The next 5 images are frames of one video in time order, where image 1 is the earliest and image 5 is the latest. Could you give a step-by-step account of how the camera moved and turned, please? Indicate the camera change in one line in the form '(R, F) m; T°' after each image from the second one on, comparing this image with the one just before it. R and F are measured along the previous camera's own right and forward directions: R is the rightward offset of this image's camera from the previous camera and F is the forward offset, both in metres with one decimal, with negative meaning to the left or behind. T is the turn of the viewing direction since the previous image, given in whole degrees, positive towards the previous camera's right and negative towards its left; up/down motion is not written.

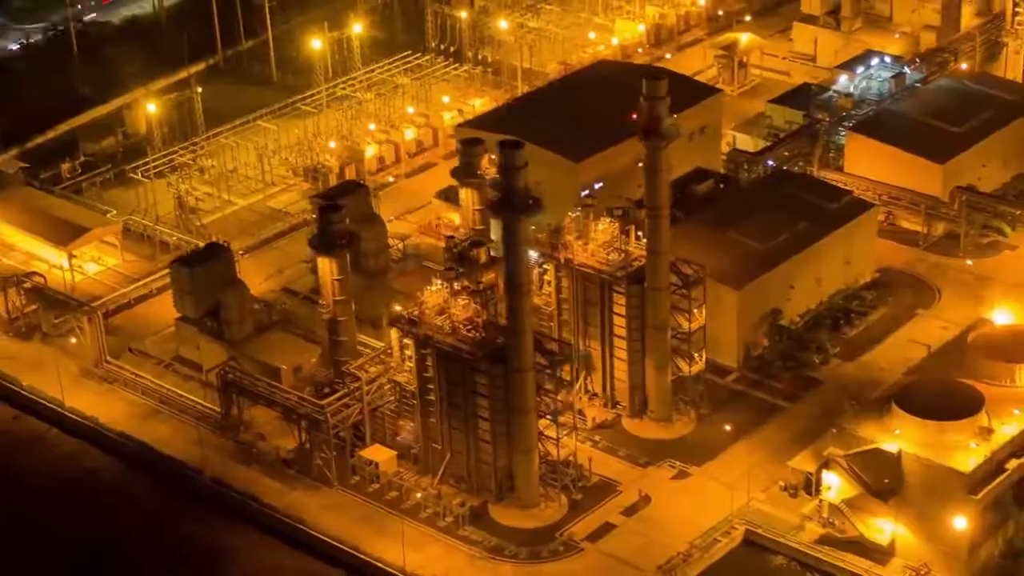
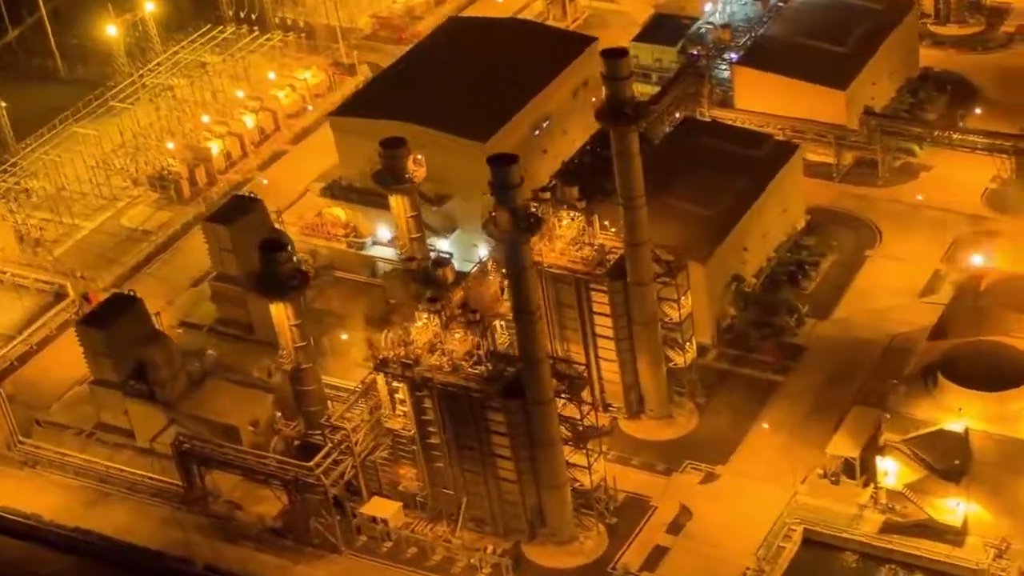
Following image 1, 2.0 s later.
(-9.1, +5.1) m; +12°
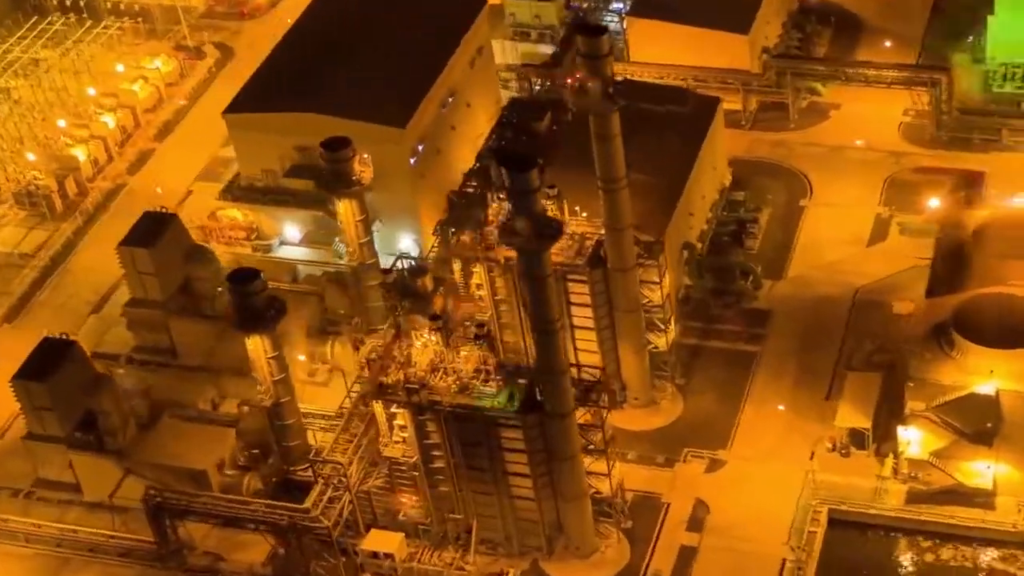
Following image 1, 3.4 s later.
(-6.5, +3.6) m; +9°
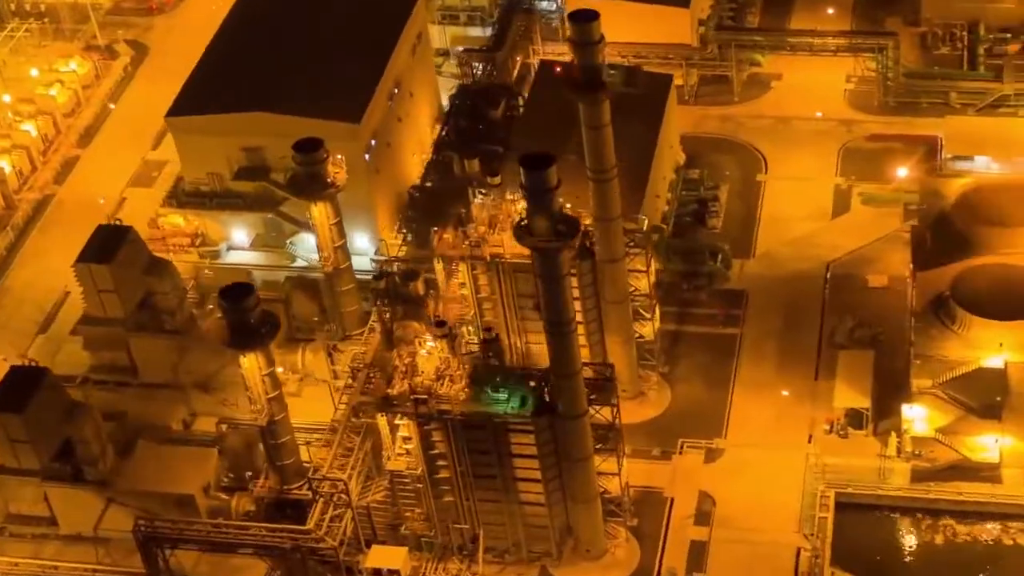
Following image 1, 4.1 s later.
(-3.4, +1.6) m; +5°
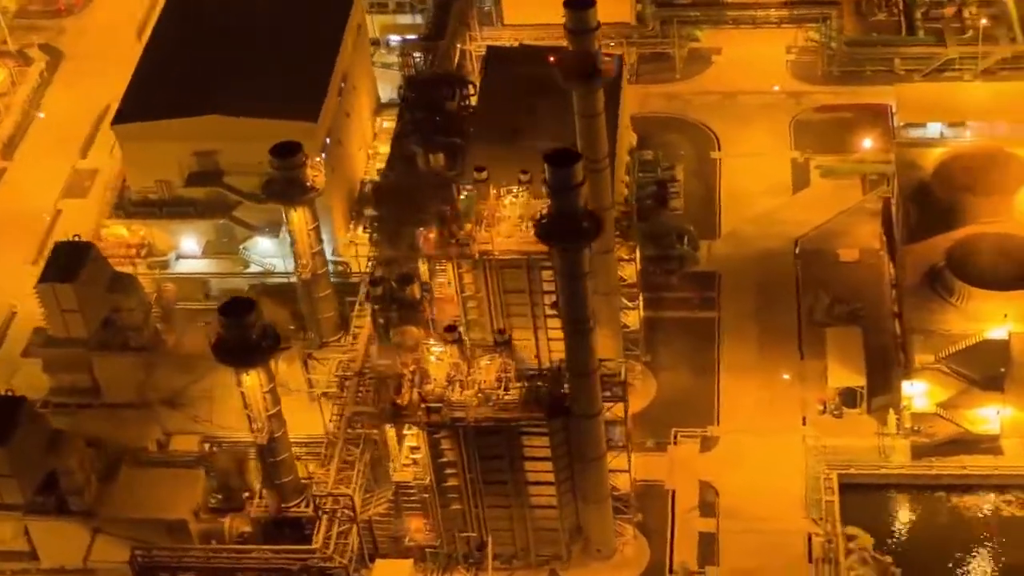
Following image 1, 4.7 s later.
(-3.3, +1.4) m; +5°
